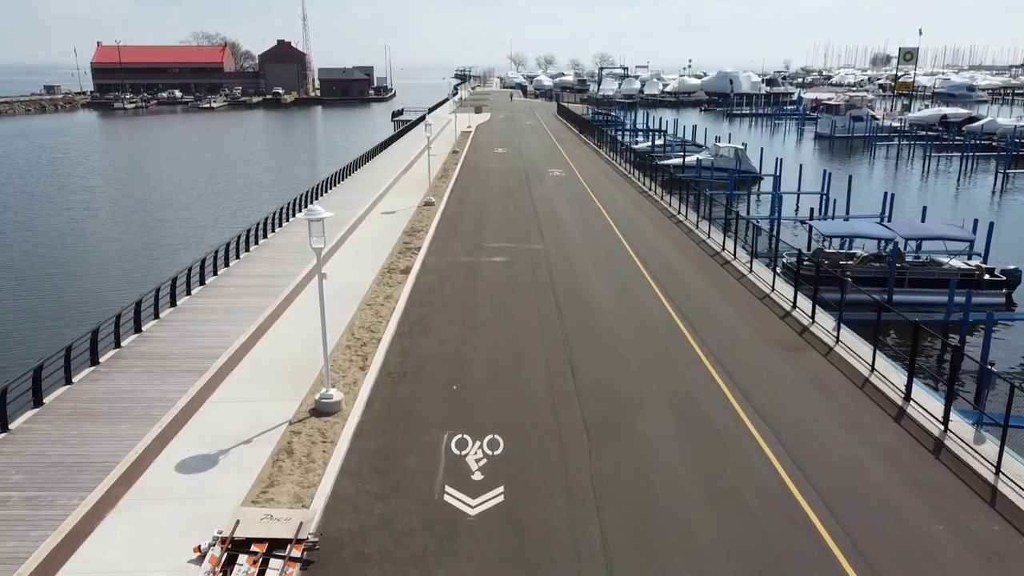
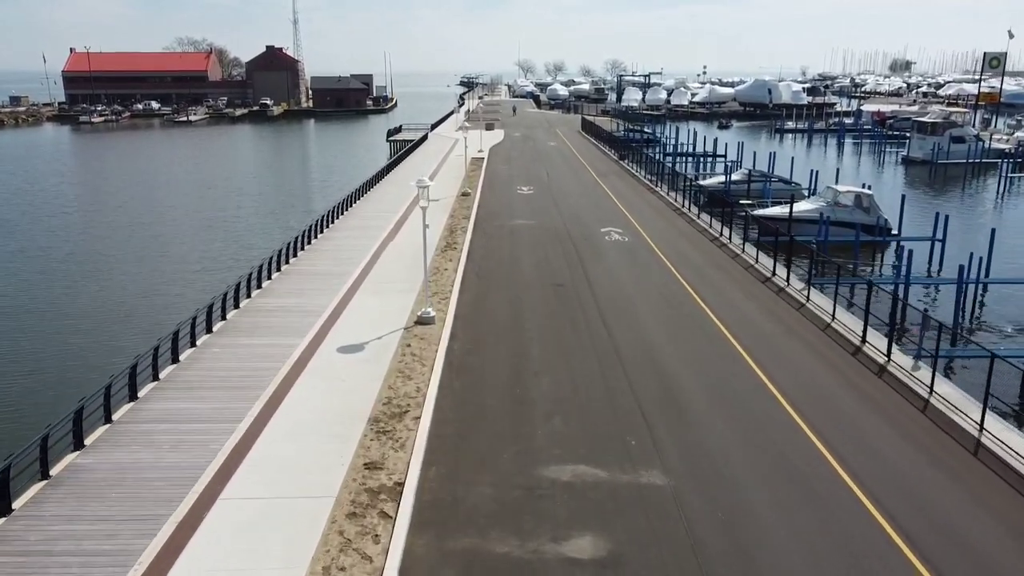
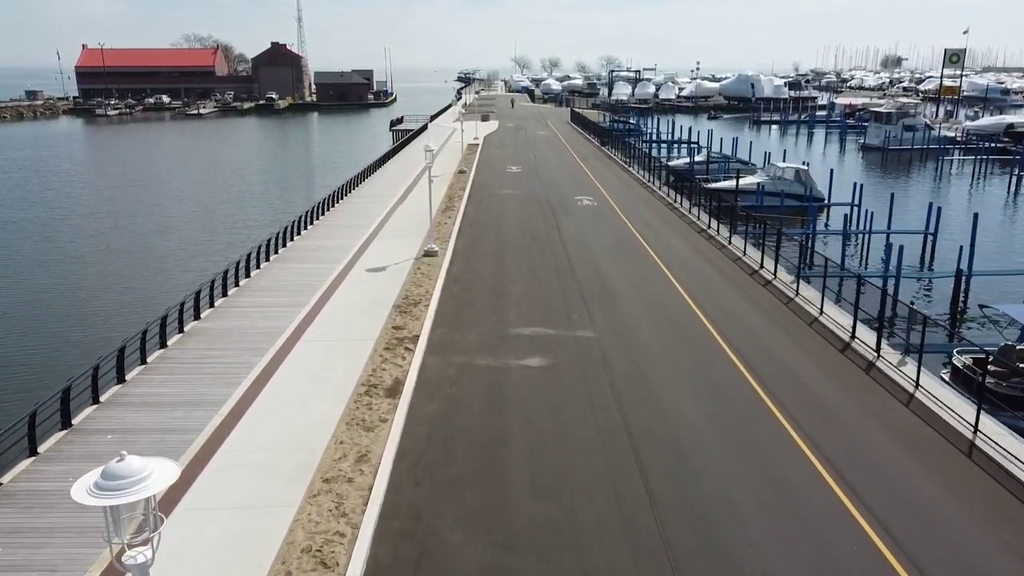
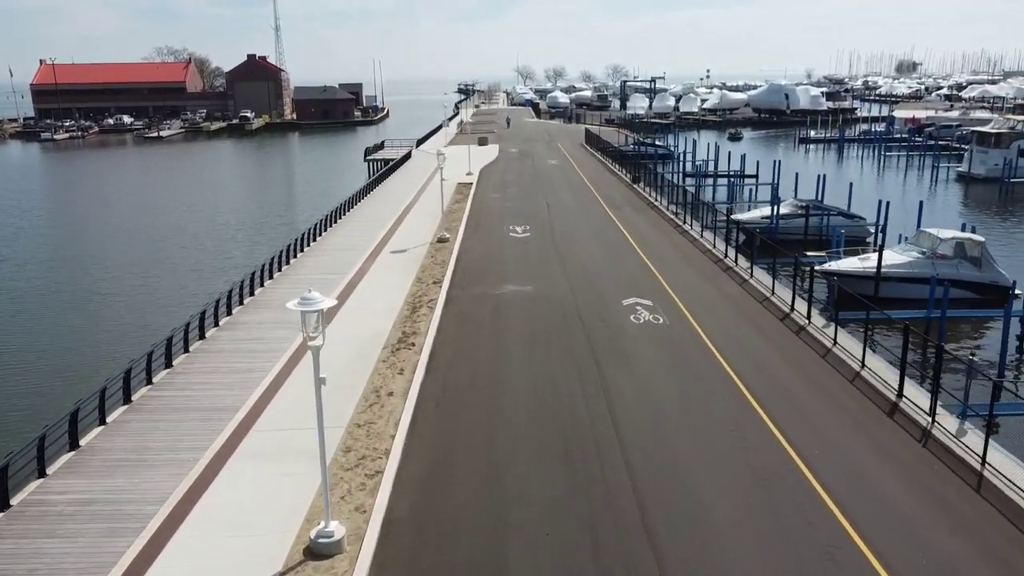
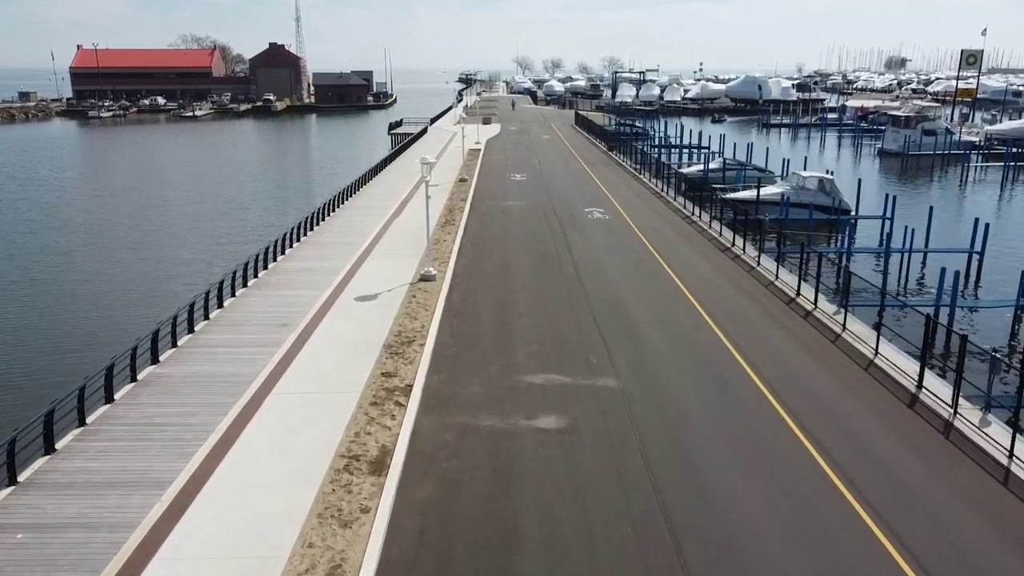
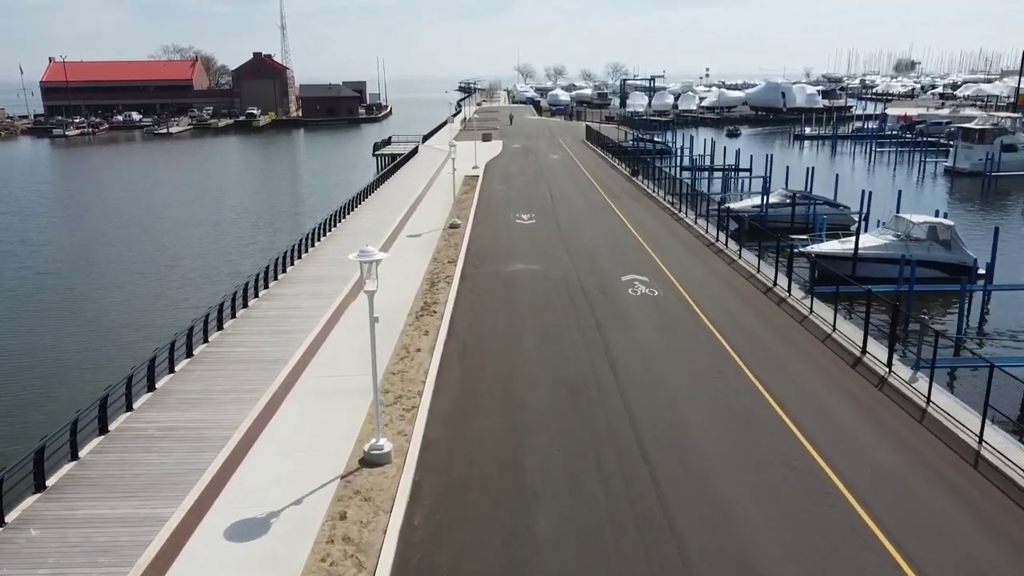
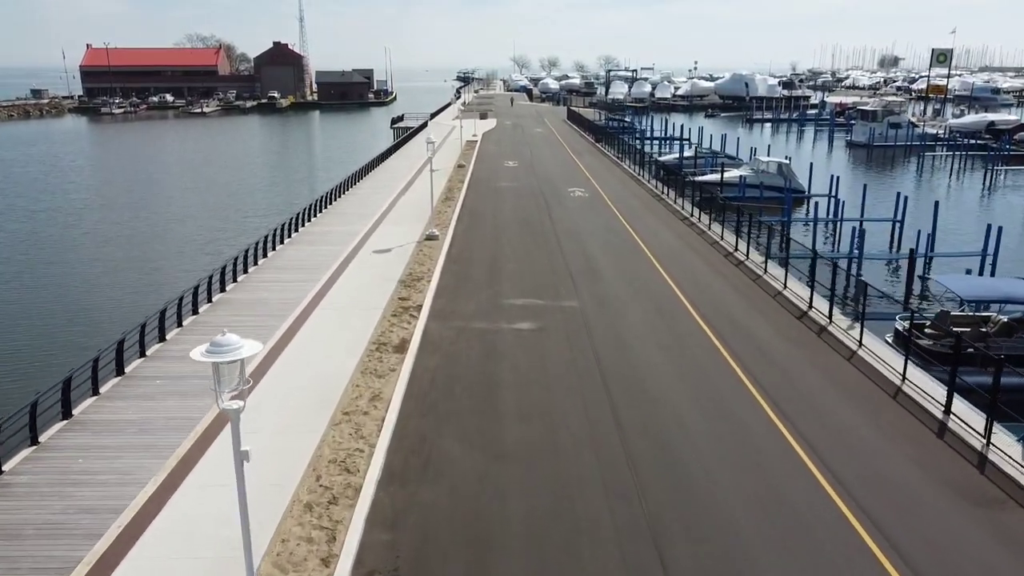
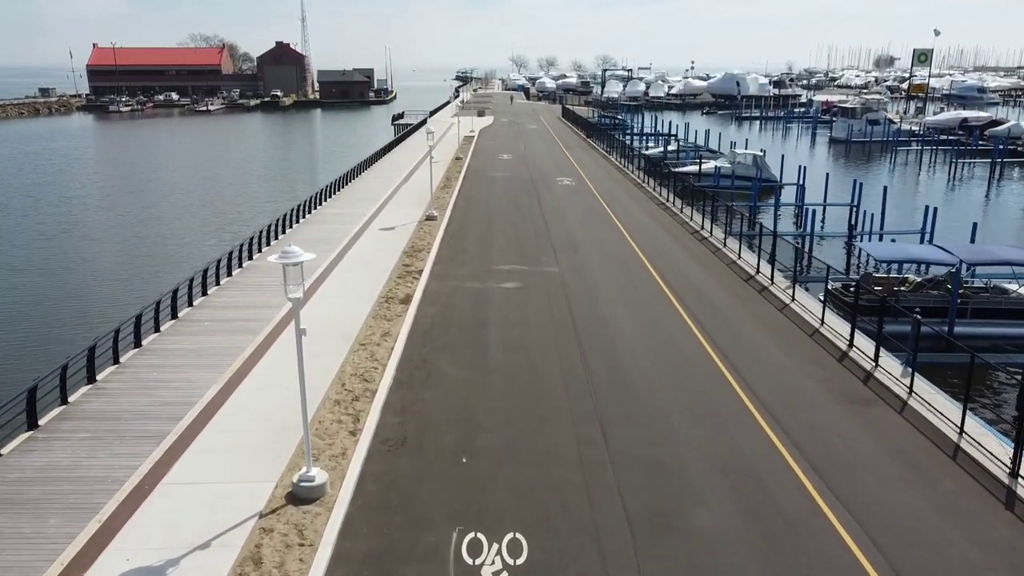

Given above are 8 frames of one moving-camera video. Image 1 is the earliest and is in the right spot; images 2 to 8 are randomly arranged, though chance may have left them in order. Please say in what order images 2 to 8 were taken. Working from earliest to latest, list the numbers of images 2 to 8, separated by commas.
8, 7, 3, 5, 2, 6, 4
